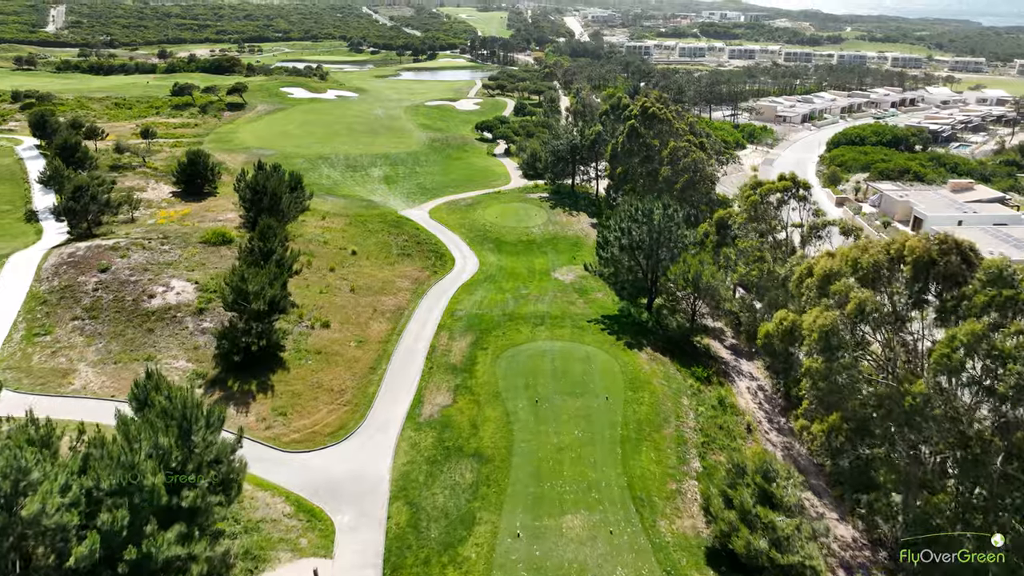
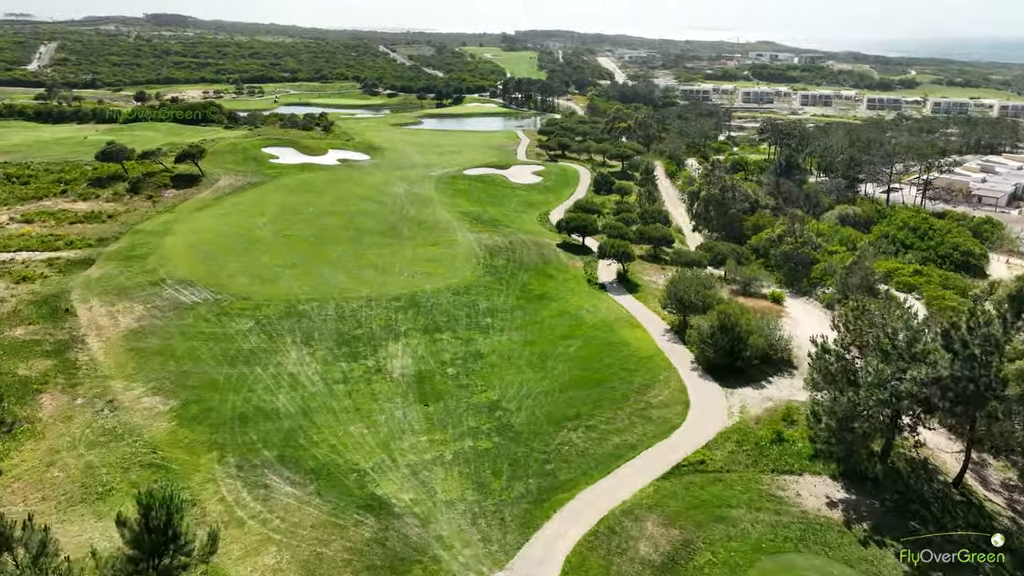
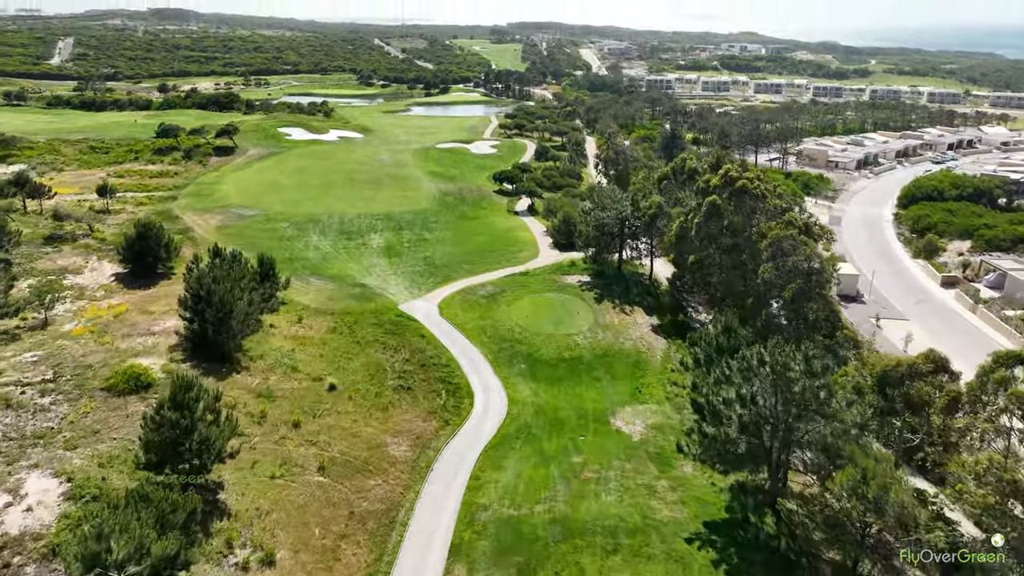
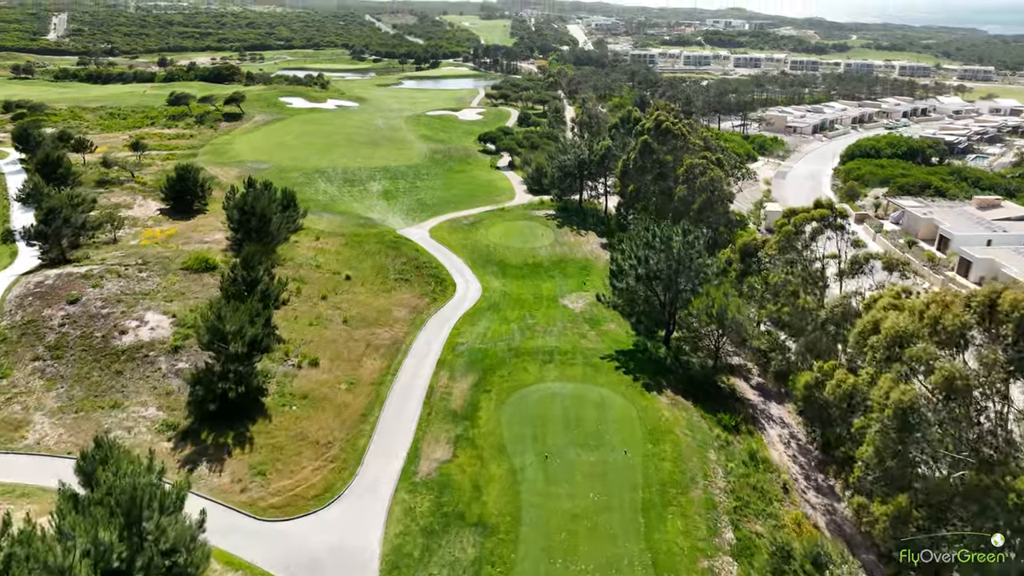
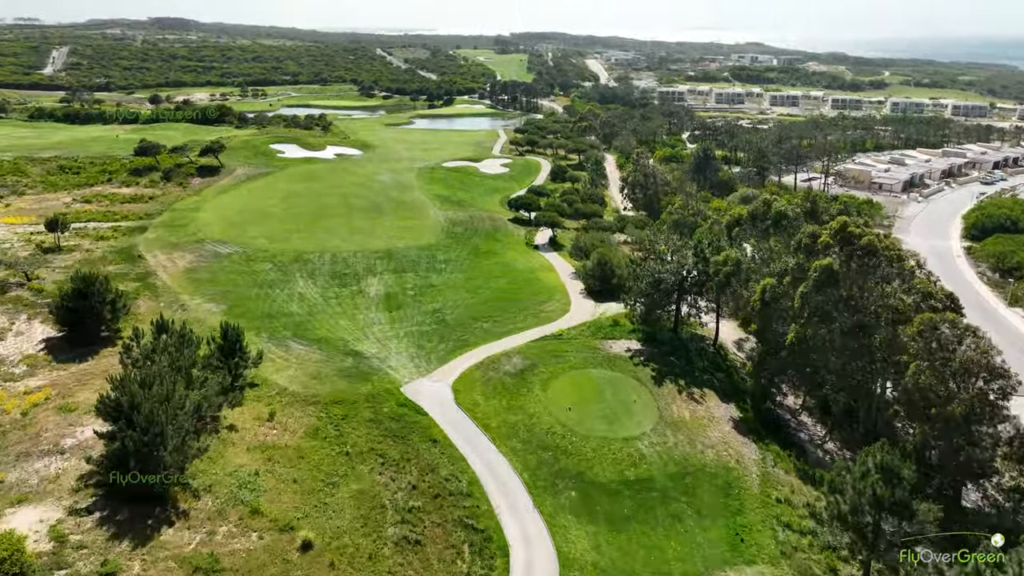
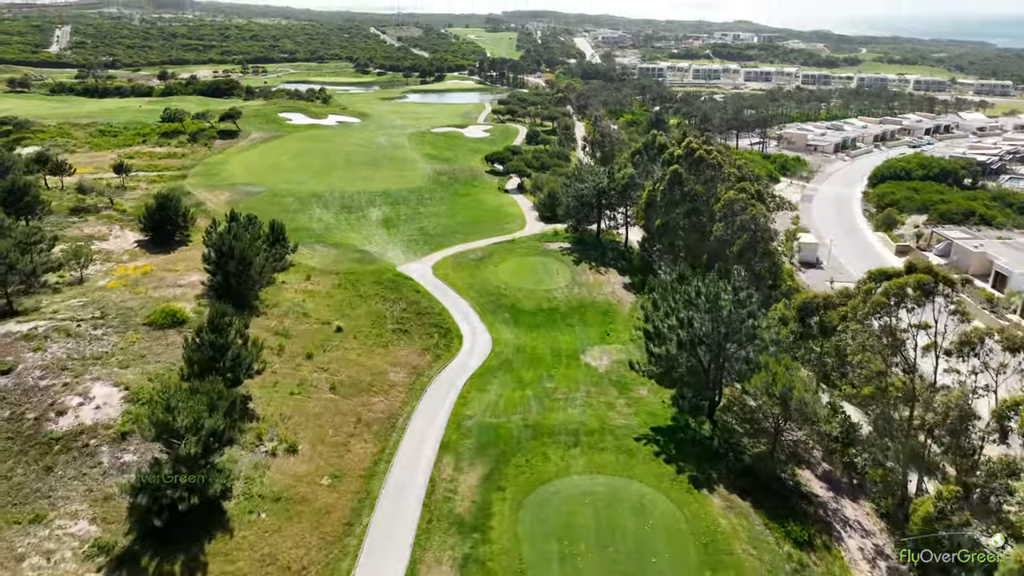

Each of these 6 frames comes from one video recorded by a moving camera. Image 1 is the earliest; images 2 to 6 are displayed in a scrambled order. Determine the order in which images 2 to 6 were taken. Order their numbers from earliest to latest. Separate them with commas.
4, 6, 3, 5, 2
